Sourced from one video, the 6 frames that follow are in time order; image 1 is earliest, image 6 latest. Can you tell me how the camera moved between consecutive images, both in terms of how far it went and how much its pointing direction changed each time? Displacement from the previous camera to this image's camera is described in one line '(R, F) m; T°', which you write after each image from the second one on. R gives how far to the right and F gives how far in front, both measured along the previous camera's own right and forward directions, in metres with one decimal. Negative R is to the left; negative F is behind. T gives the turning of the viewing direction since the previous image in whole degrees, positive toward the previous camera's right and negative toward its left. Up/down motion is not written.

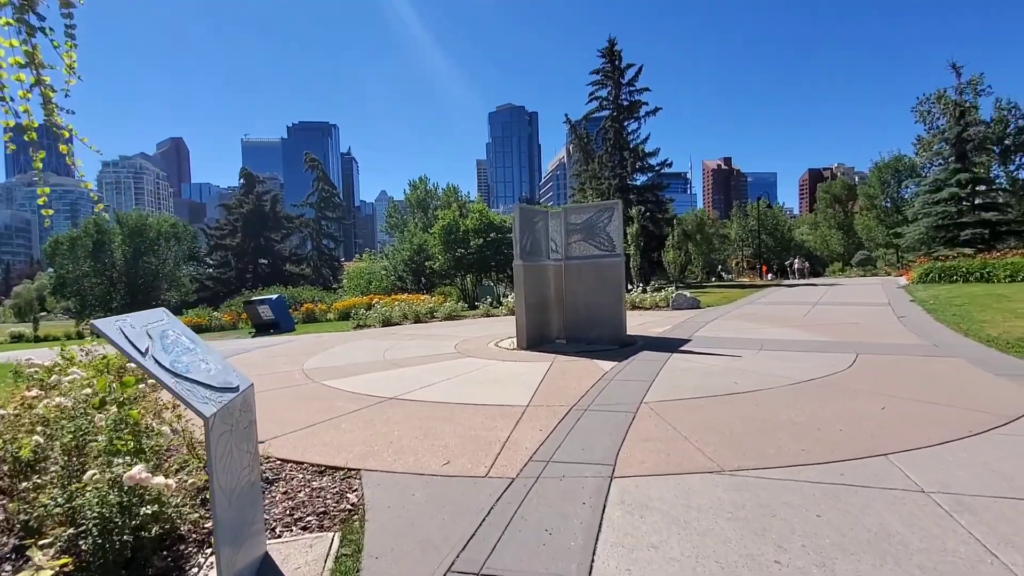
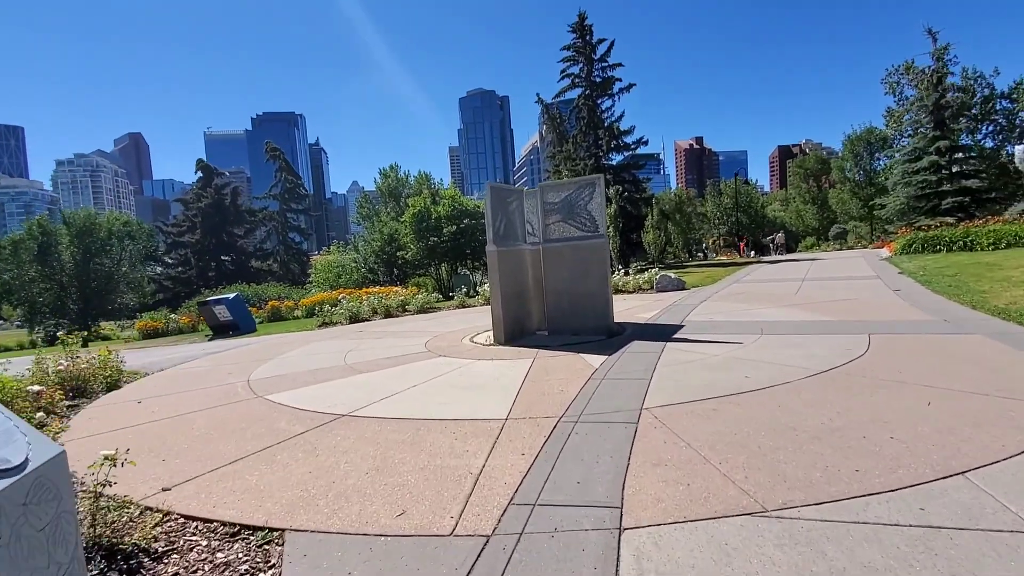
(+0.1, +0.9) m; +2°
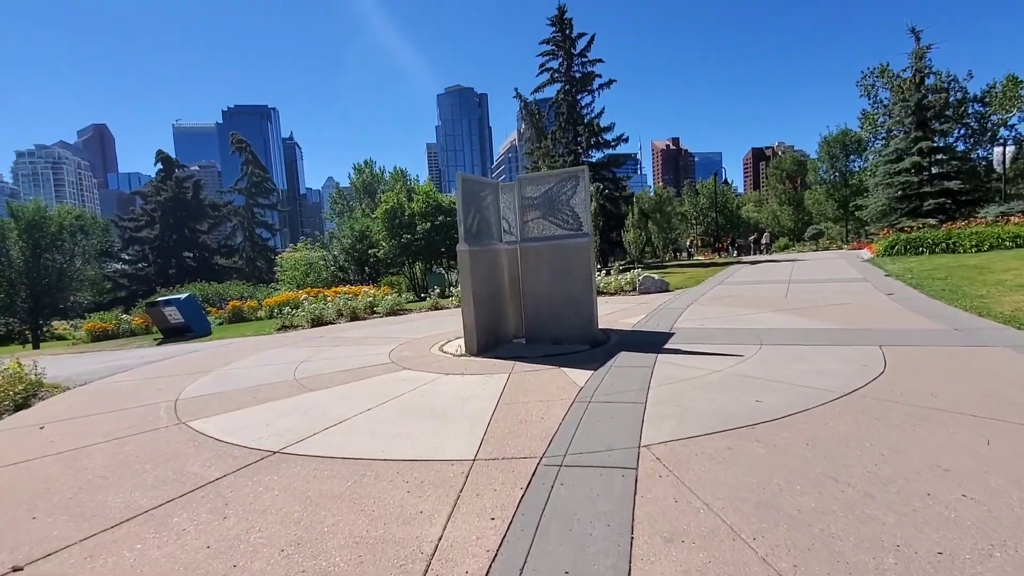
(+0.1, +0.8) m; +2°
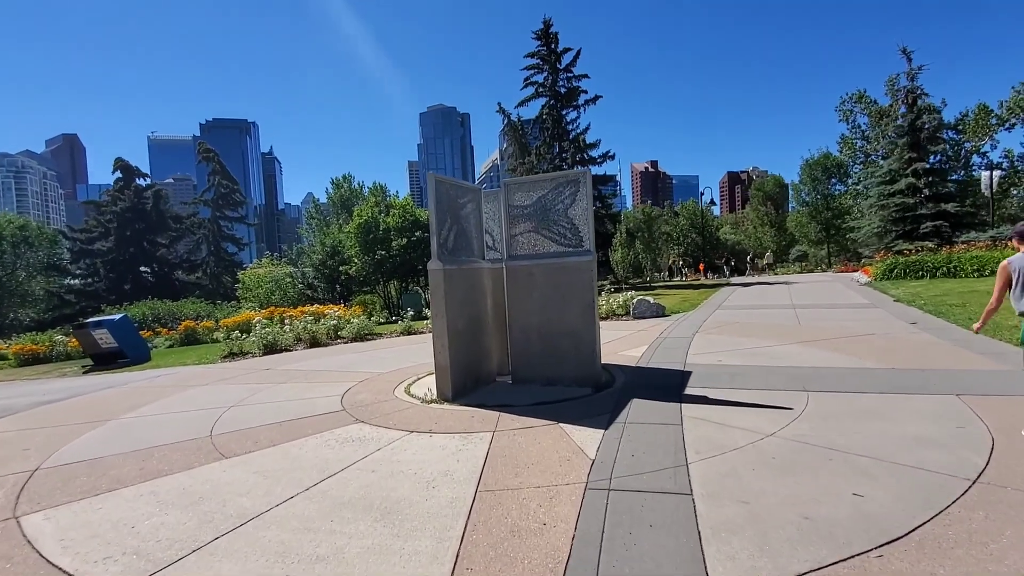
(-0.1, +1.4) m; +2°
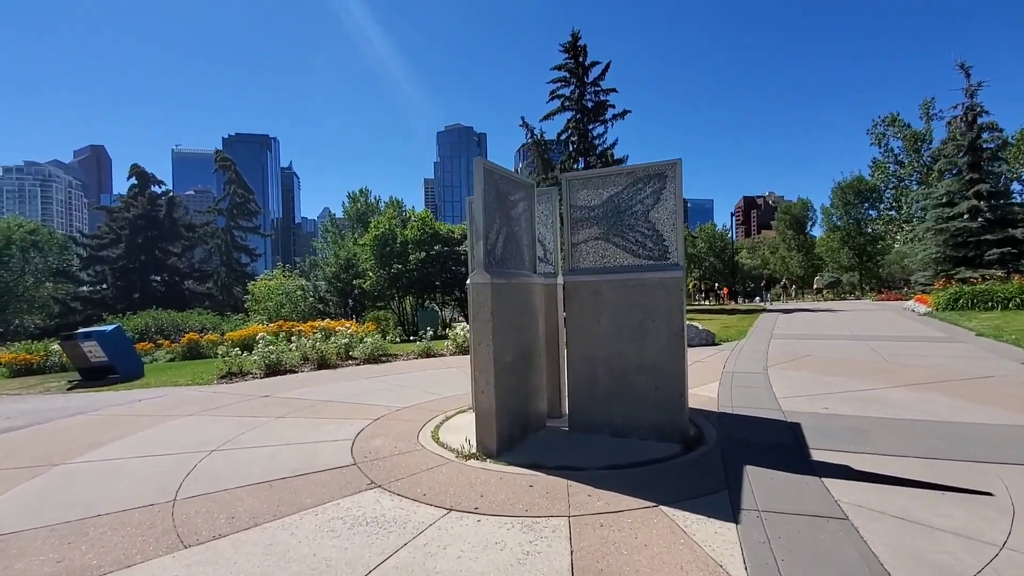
(-0.5, +1.3) m; -1°
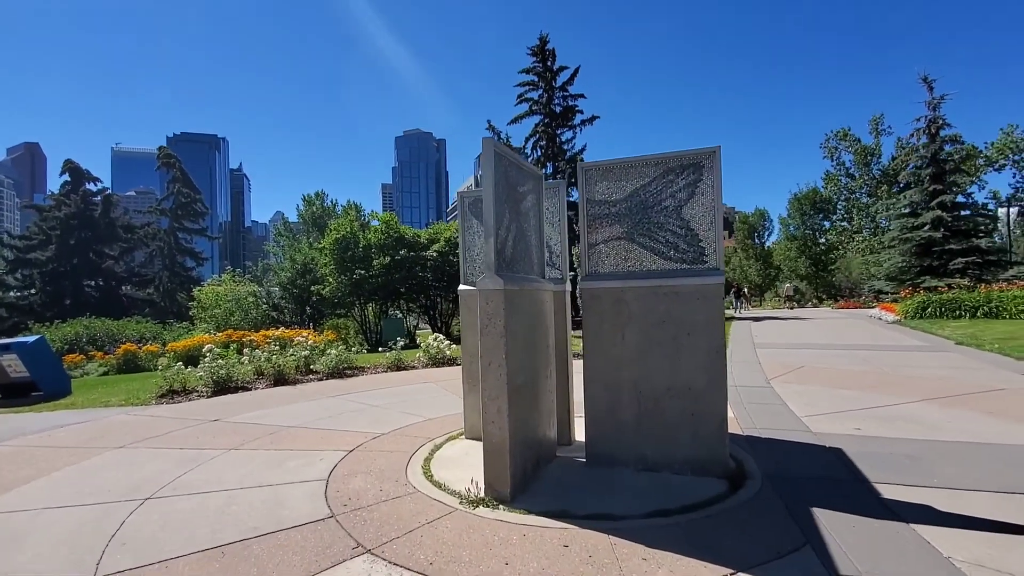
(-0.4, +0.8) m; +5°
